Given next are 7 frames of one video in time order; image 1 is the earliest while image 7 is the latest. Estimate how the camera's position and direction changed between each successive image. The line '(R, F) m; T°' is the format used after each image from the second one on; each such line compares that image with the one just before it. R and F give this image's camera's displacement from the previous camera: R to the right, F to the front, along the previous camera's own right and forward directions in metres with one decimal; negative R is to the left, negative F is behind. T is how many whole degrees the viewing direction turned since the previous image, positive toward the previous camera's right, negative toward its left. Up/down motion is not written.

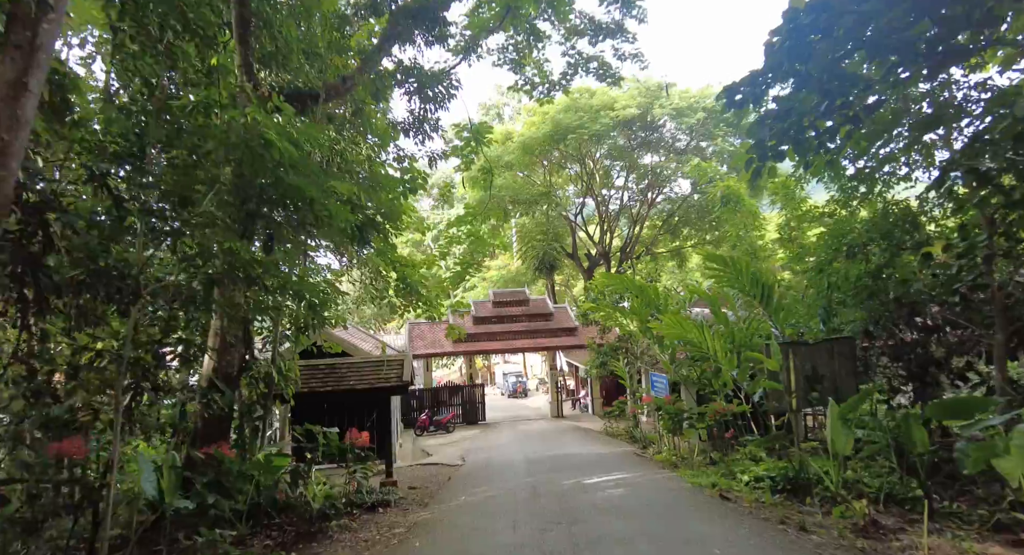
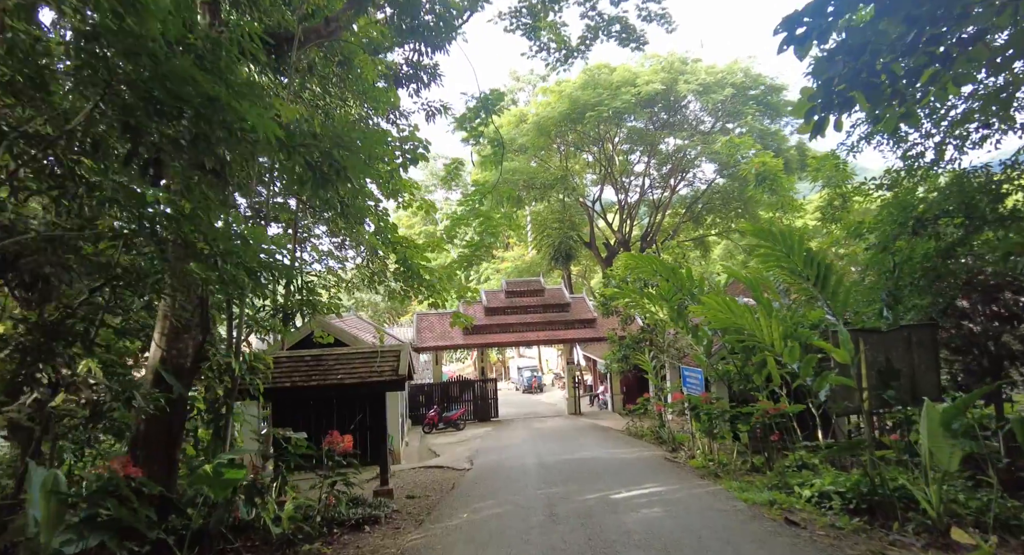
(0.0, +1.1) m; -1°
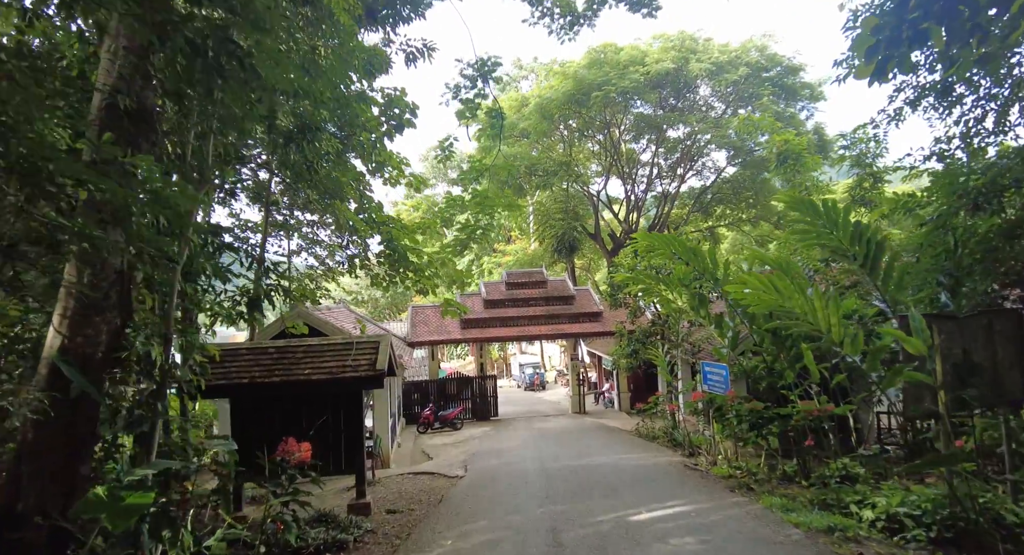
(0.0, +1.0) m; 0°
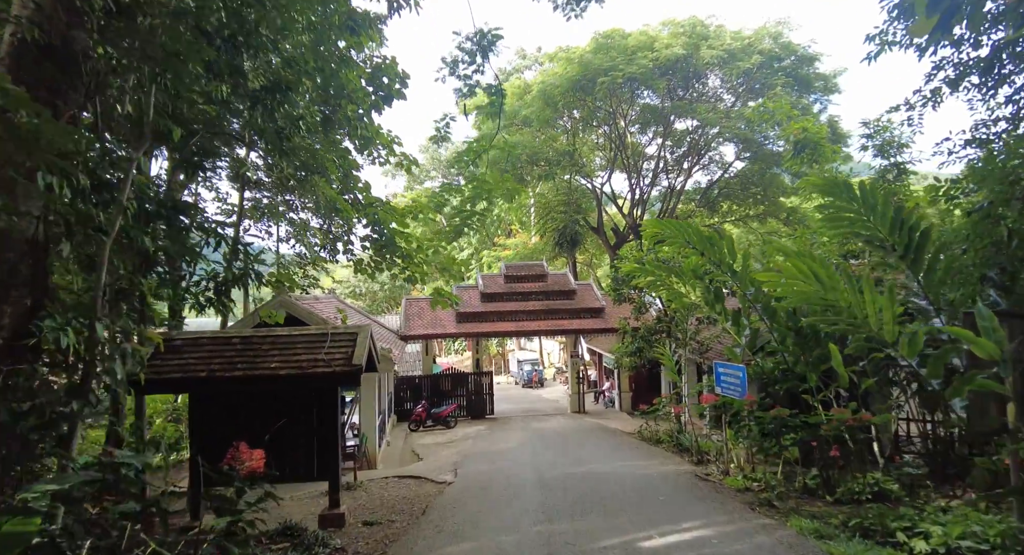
(0.0, +0.7) m; 0°
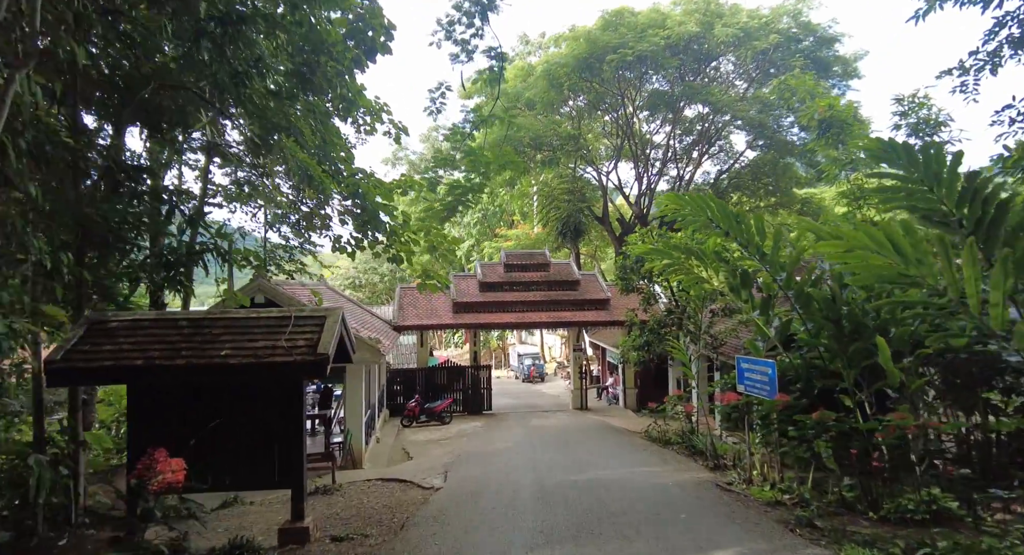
(0.0, +0.8) m; 0°
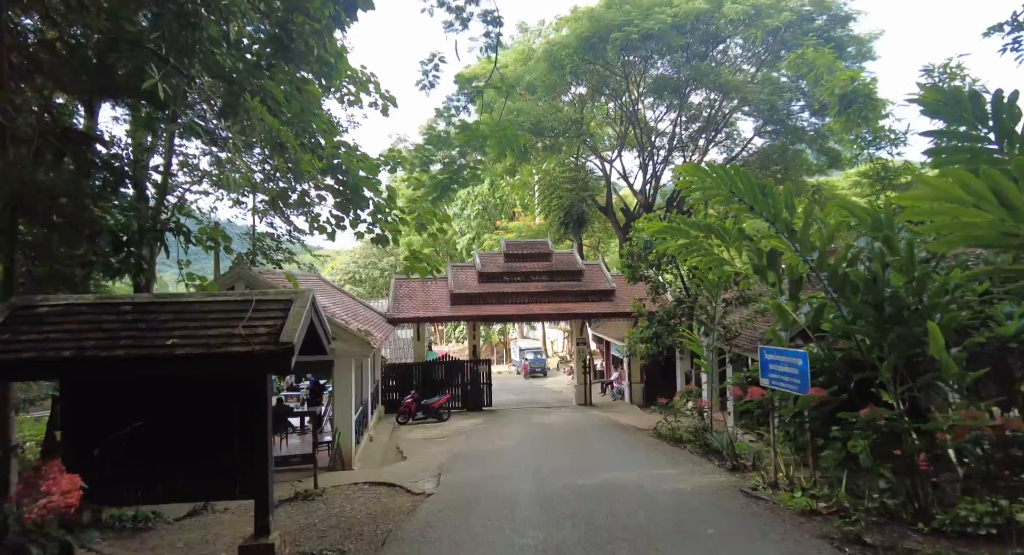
(0.0, +0.7) m; 0°
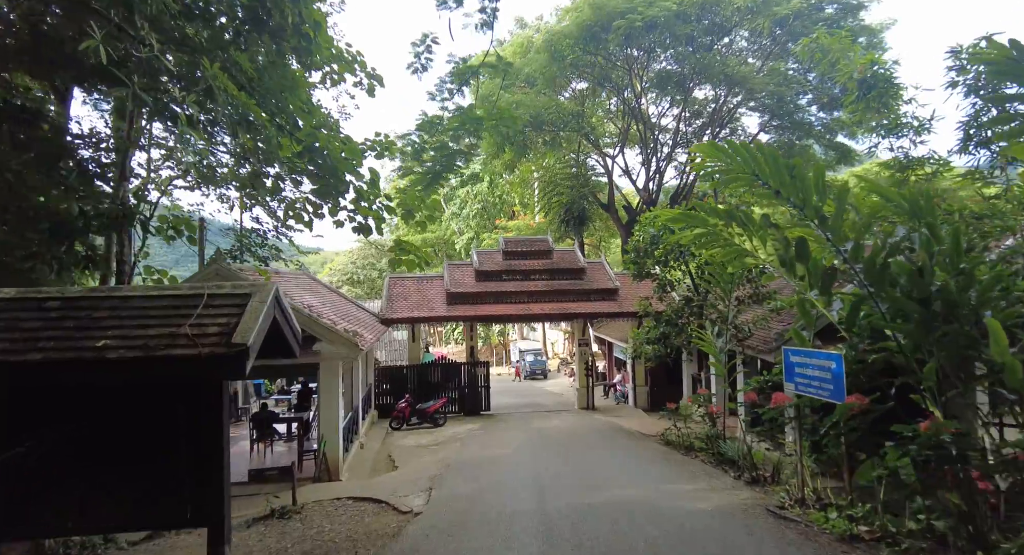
(0.0, +0.6) m; 0°
